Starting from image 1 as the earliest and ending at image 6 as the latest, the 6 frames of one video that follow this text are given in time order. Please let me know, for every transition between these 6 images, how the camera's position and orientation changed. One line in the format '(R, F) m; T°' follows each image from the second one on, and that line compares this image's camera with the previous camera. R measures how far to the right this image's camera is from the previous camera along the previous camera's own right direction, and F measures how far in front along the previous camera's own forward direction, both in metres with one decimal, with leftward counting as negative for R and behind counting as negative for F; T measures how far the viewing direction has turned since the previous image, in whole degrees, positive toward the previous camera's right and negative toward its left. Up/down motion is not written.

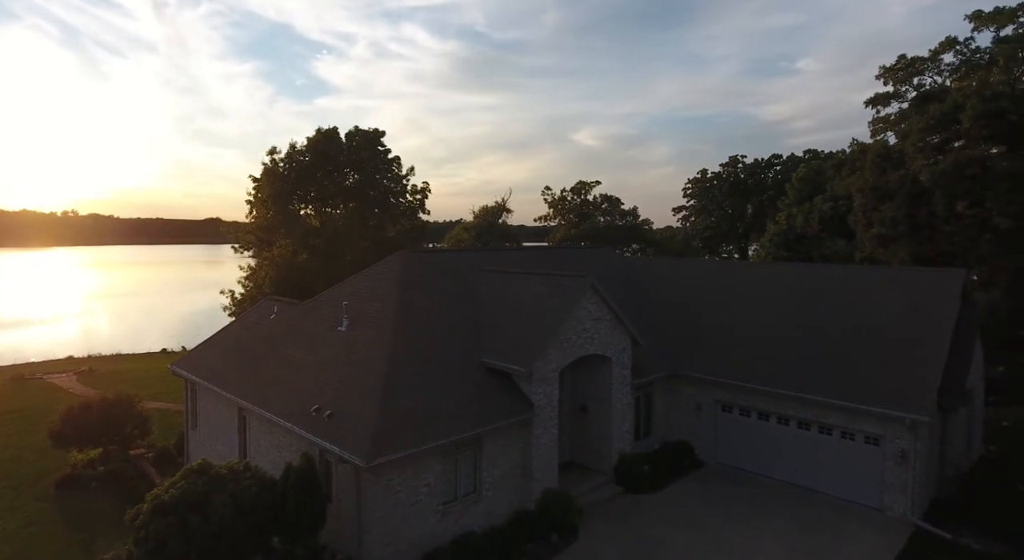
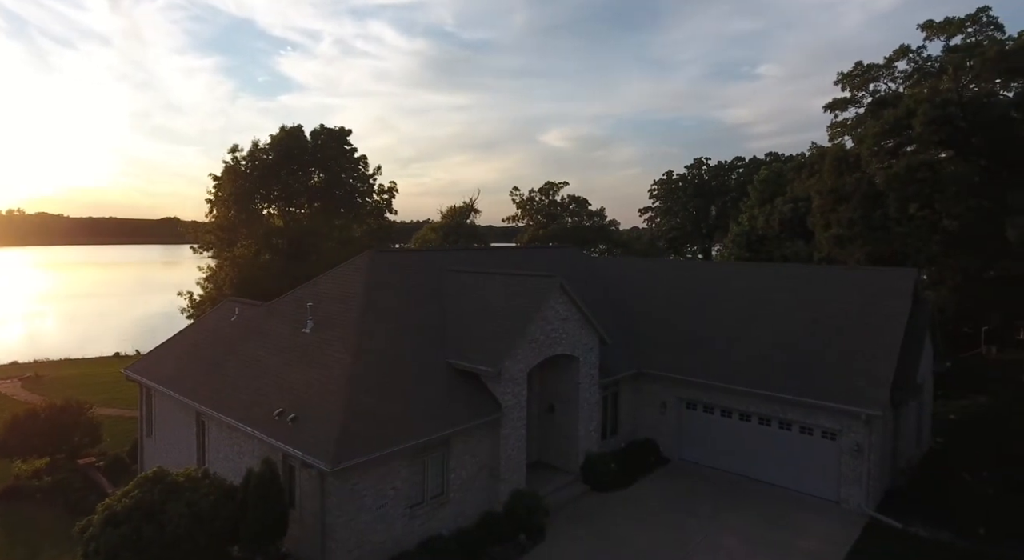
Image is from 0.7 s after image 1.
(0.0, +0.1) m; +3°
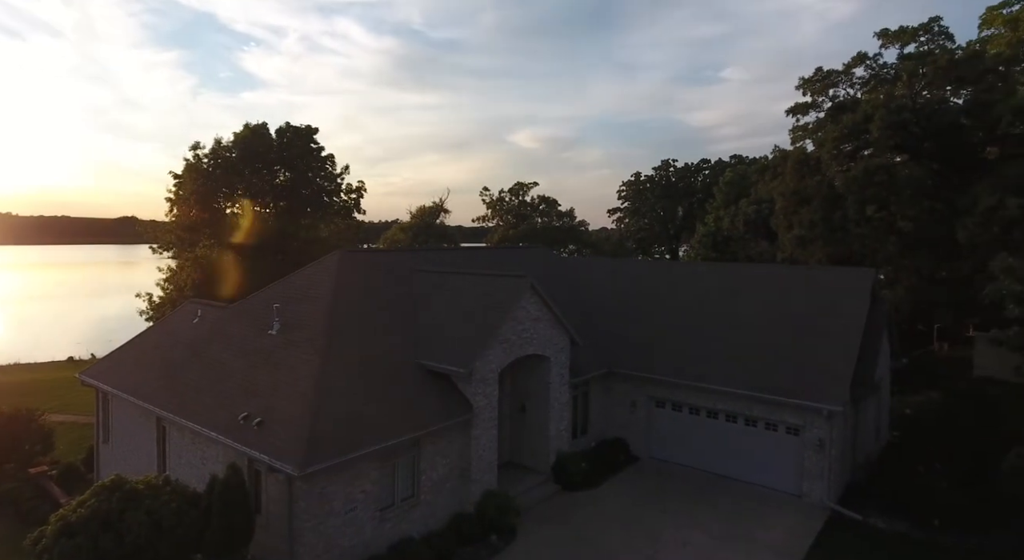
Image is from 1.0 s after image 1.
(0.0, +0.1) m; +3°
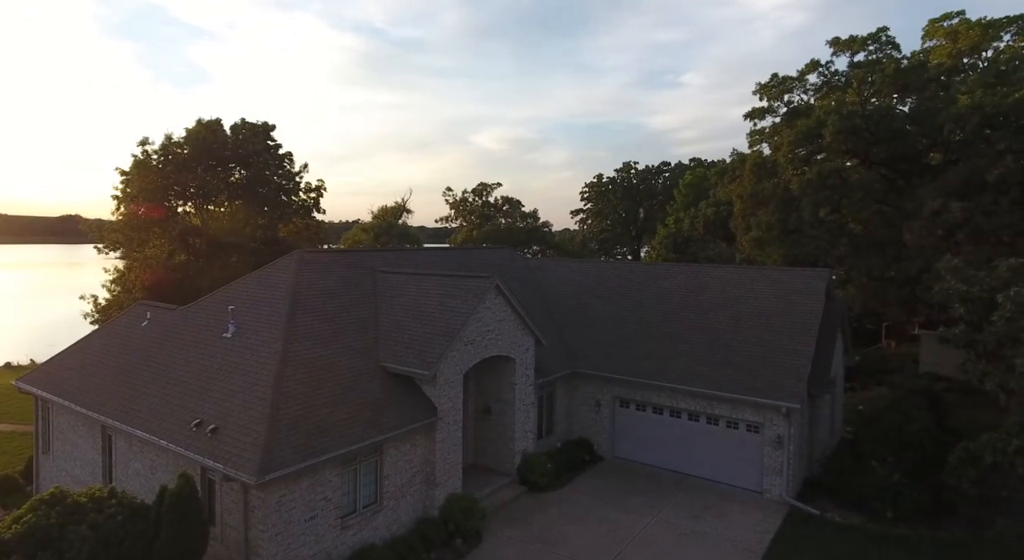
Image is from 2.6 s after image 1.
(0.0, +0.2) m; +3°
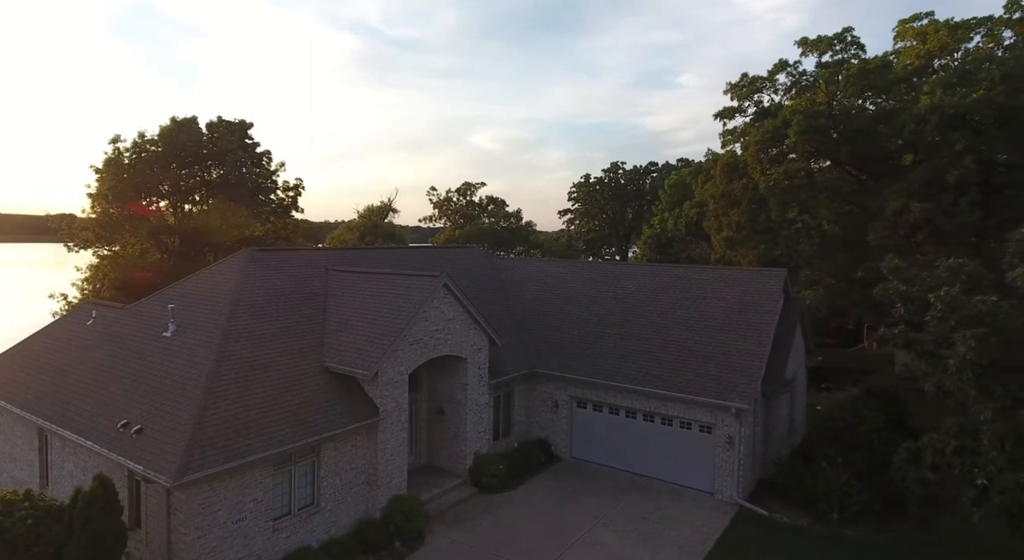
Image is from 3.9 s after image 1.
(+1.0, +0.1) m; +1°
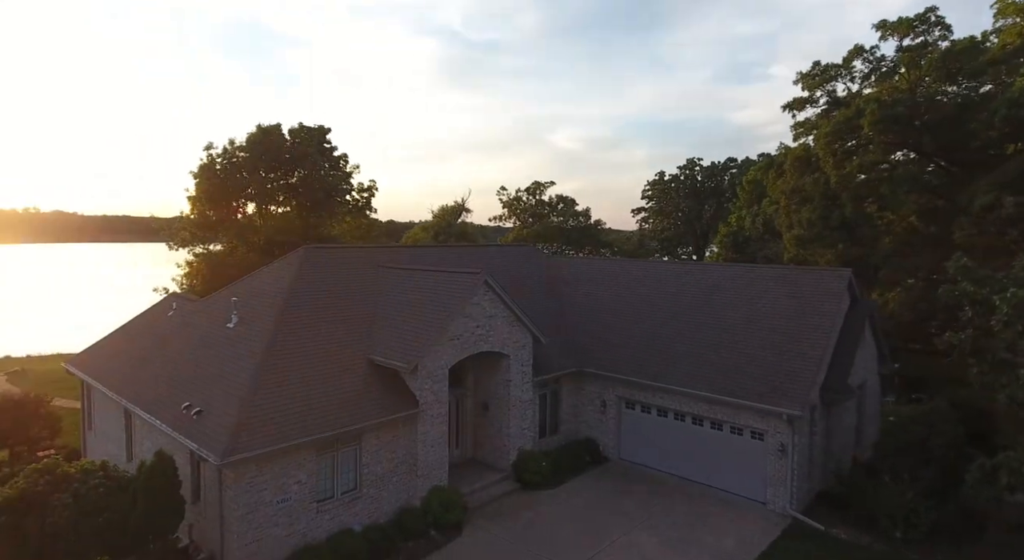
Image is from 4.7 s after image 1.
(+0.8, -0.3) m; -6°
